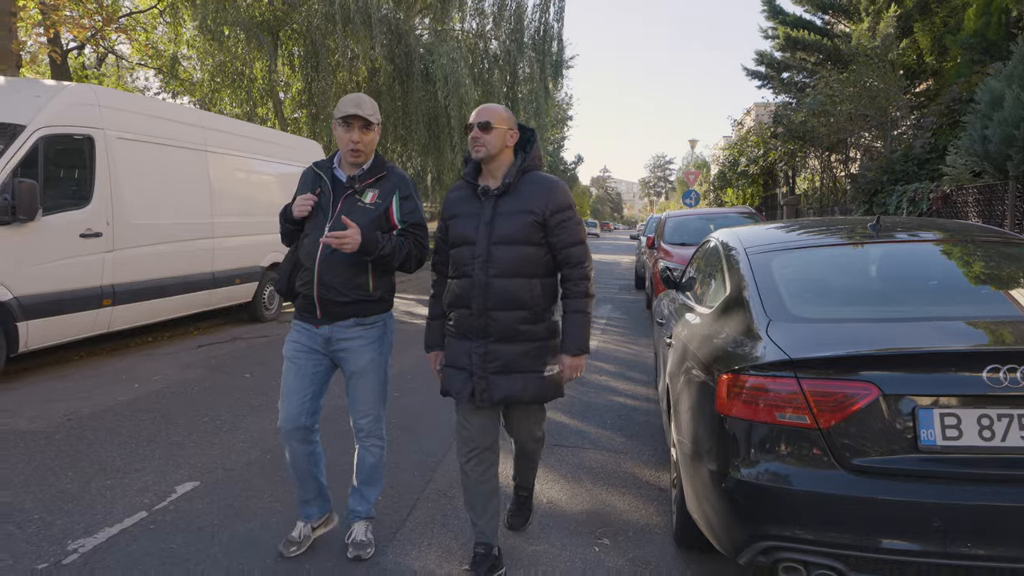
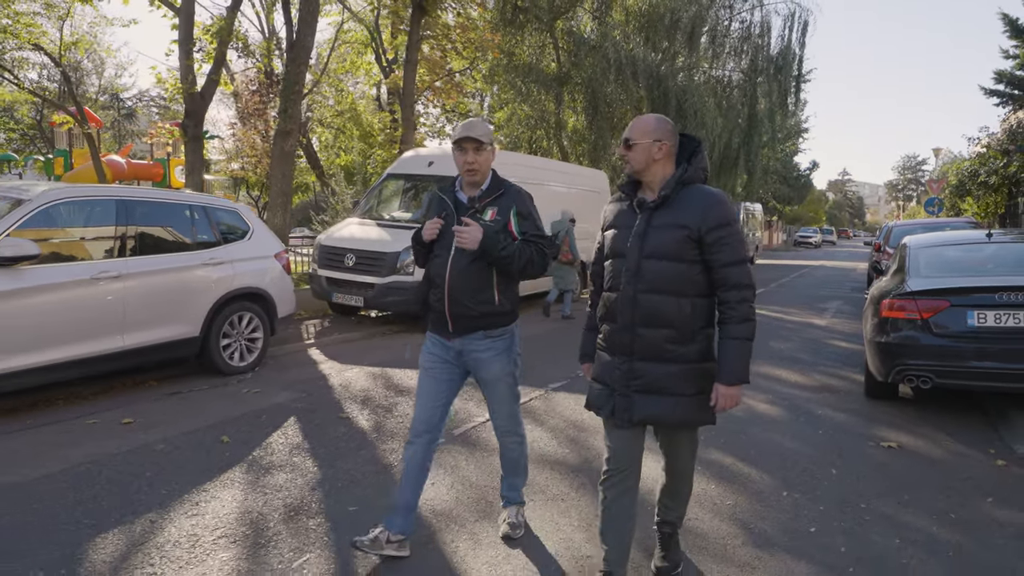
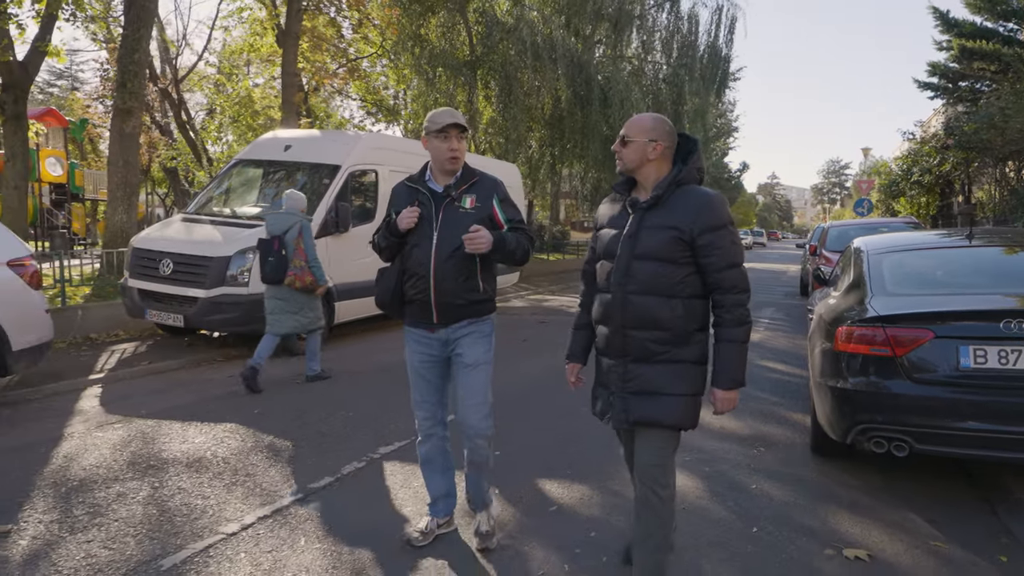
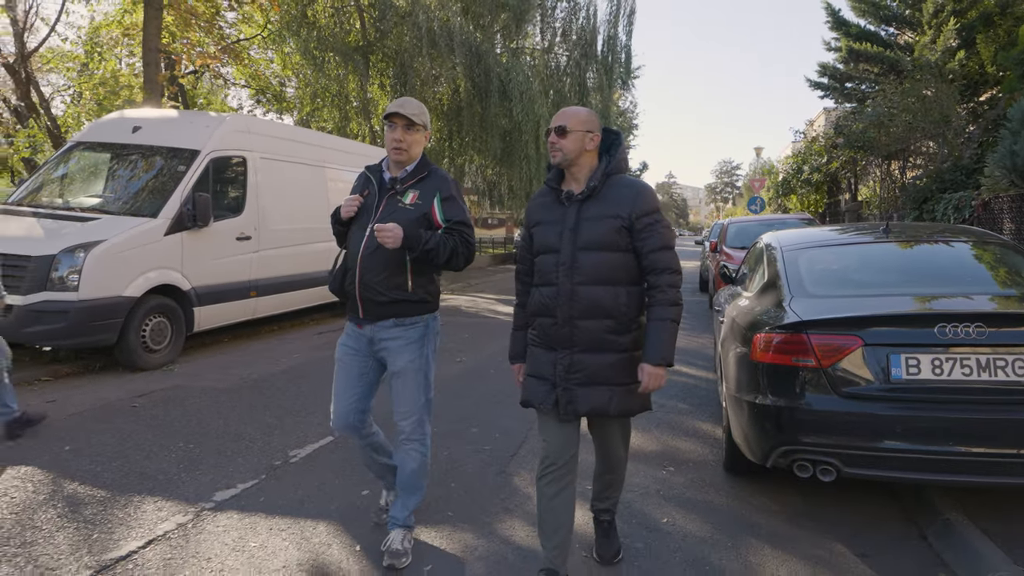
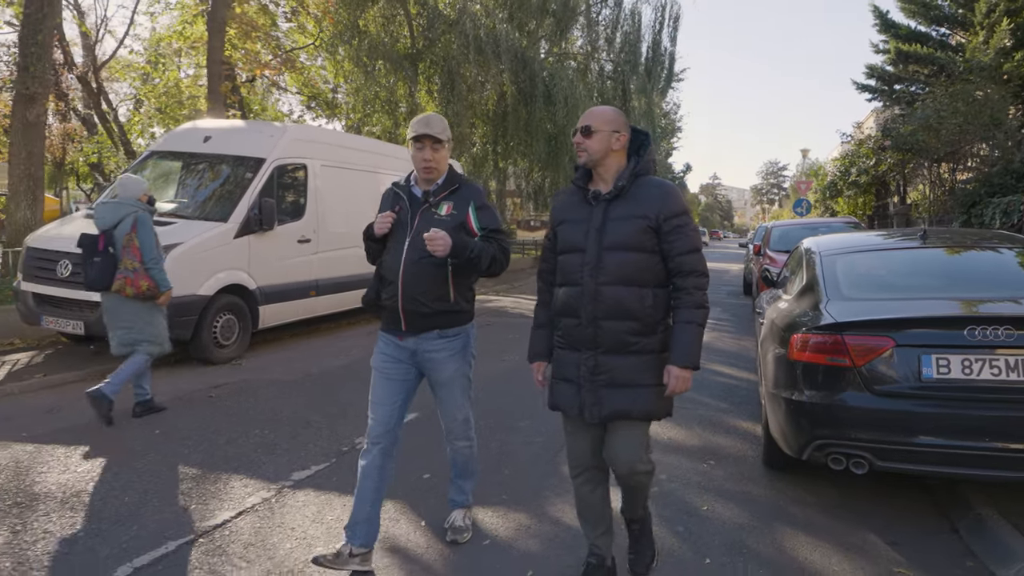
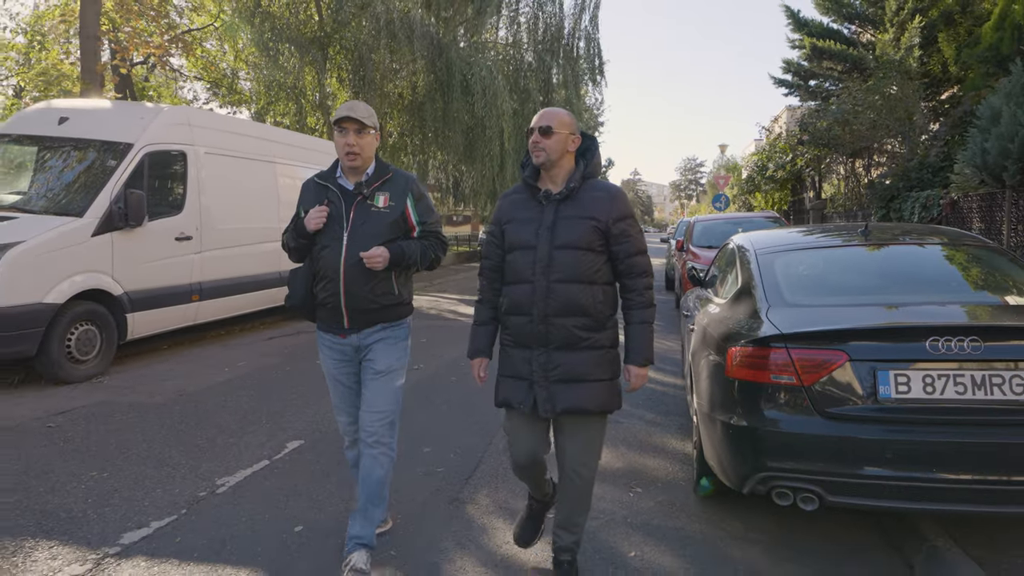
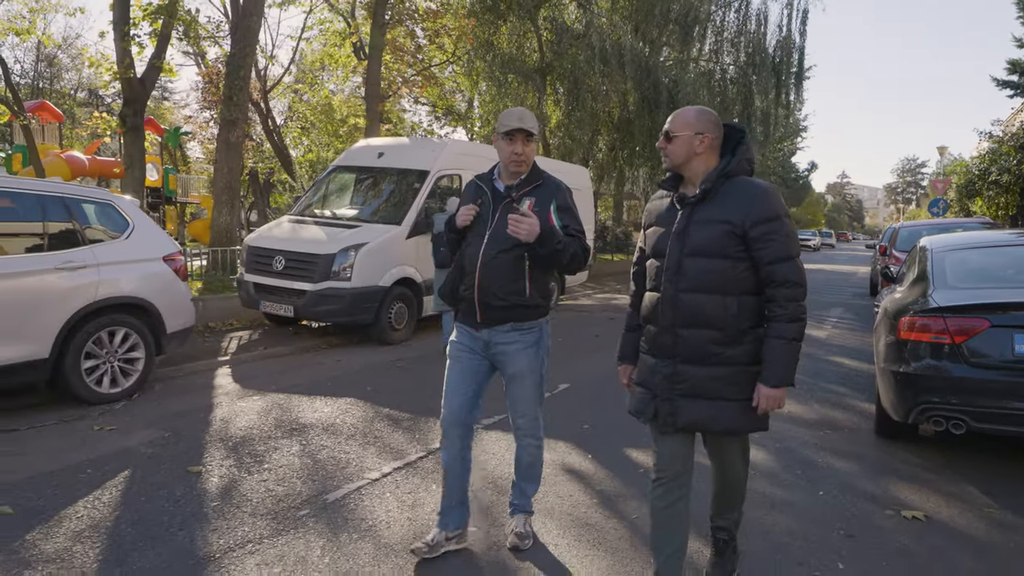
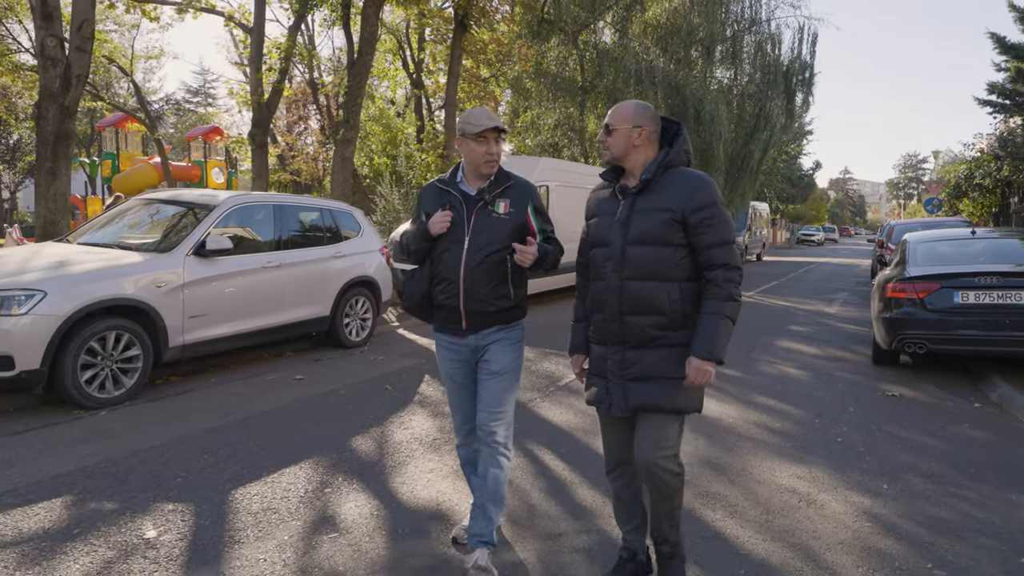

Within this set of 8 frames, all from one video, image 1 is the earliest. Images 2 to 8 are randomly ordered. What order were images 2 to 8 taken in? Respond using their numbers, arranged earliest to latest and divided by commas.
6, 4, 5, 3, 7, 2, 8
